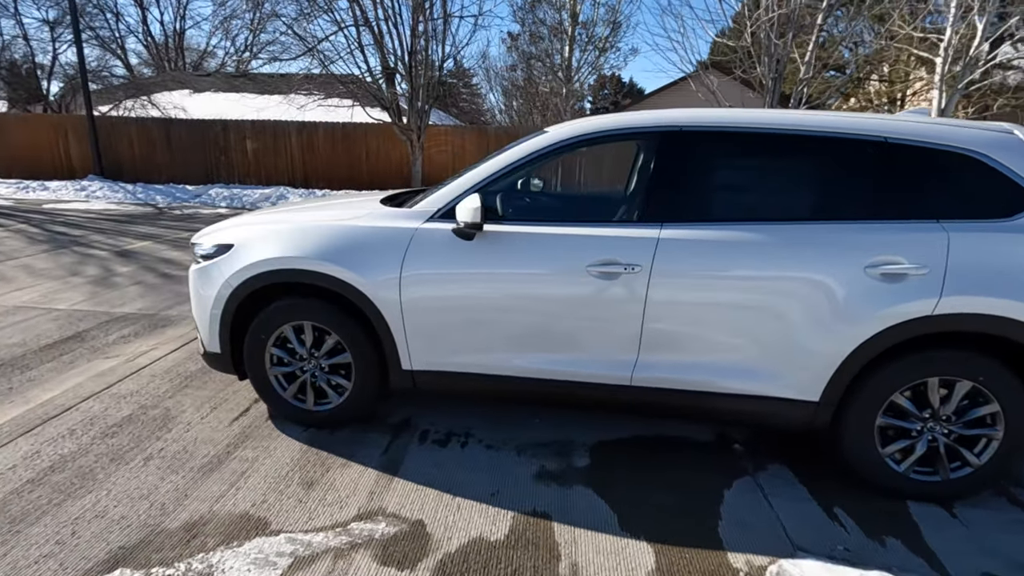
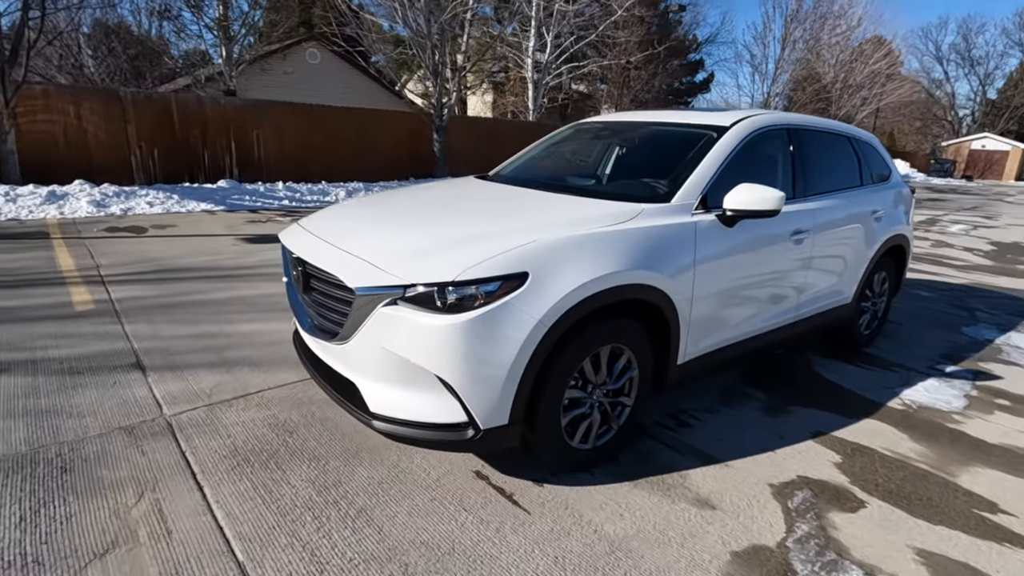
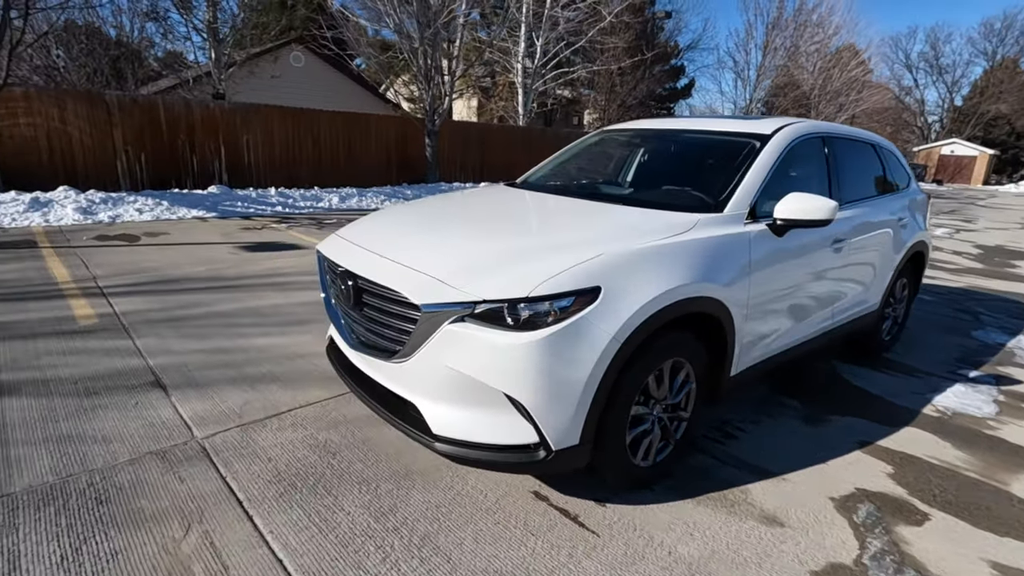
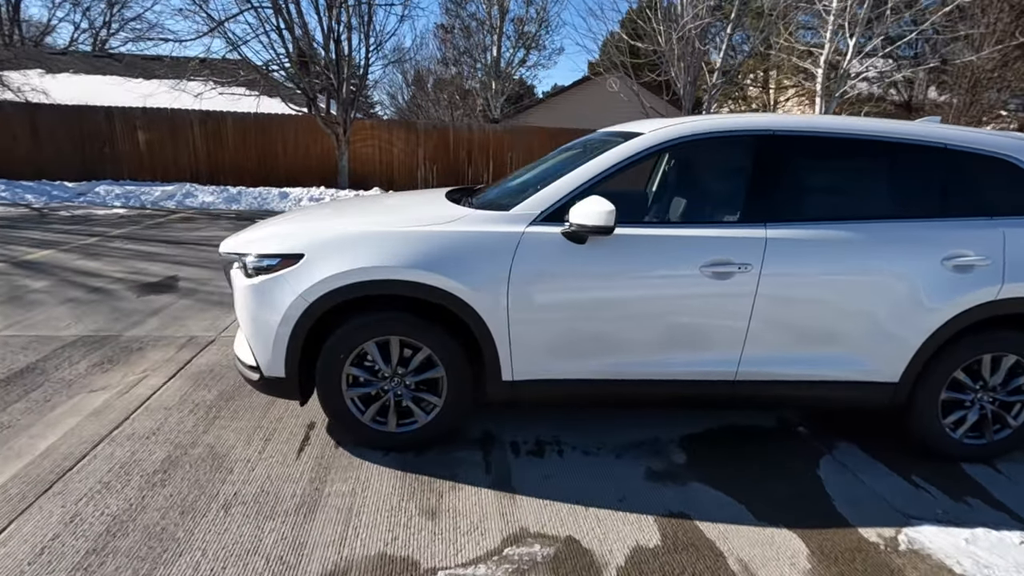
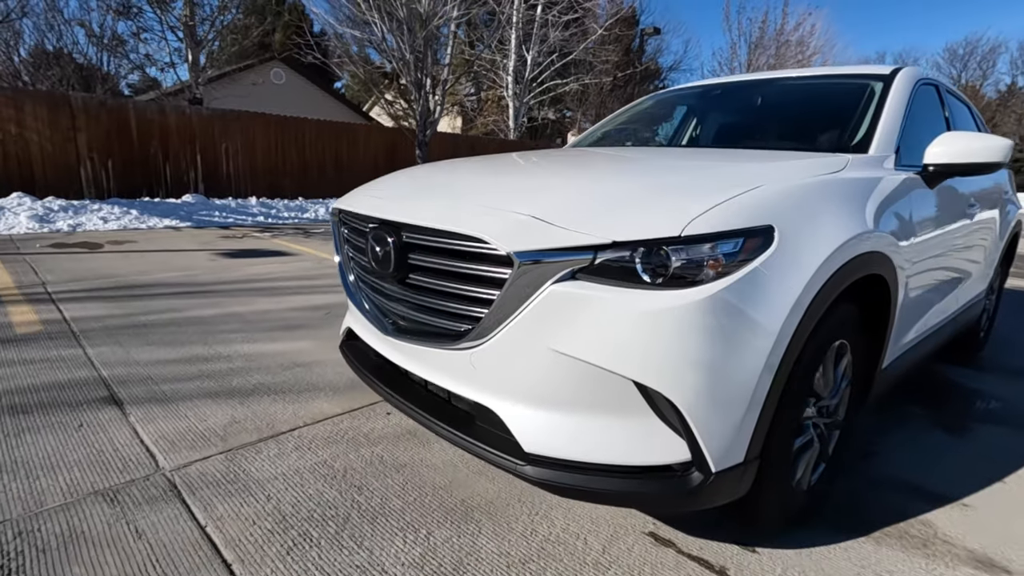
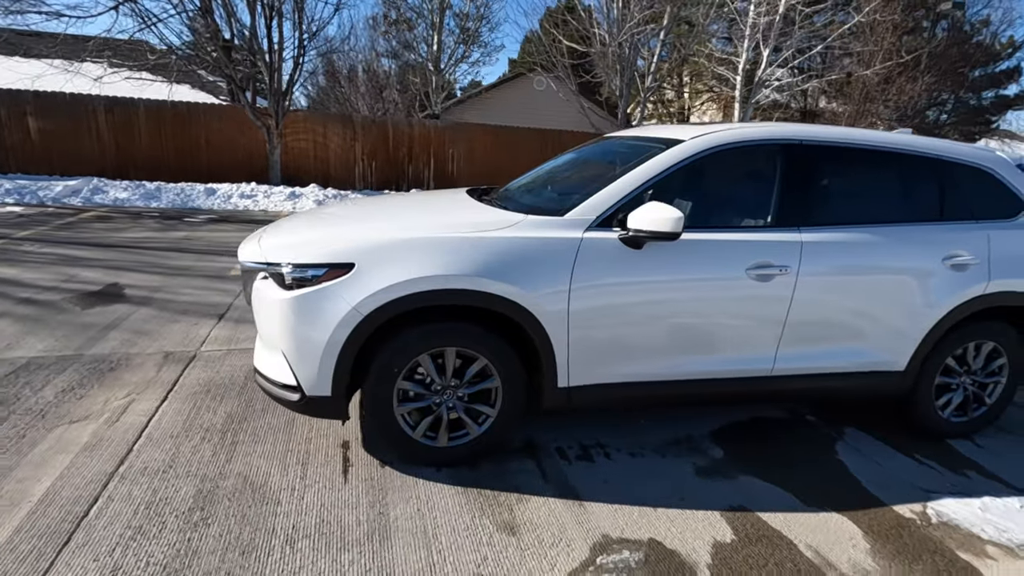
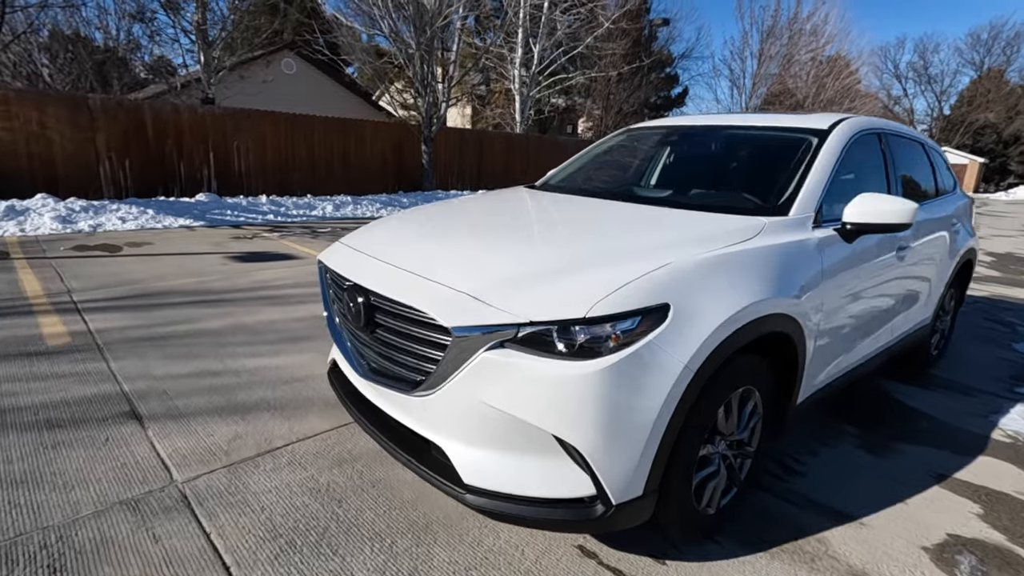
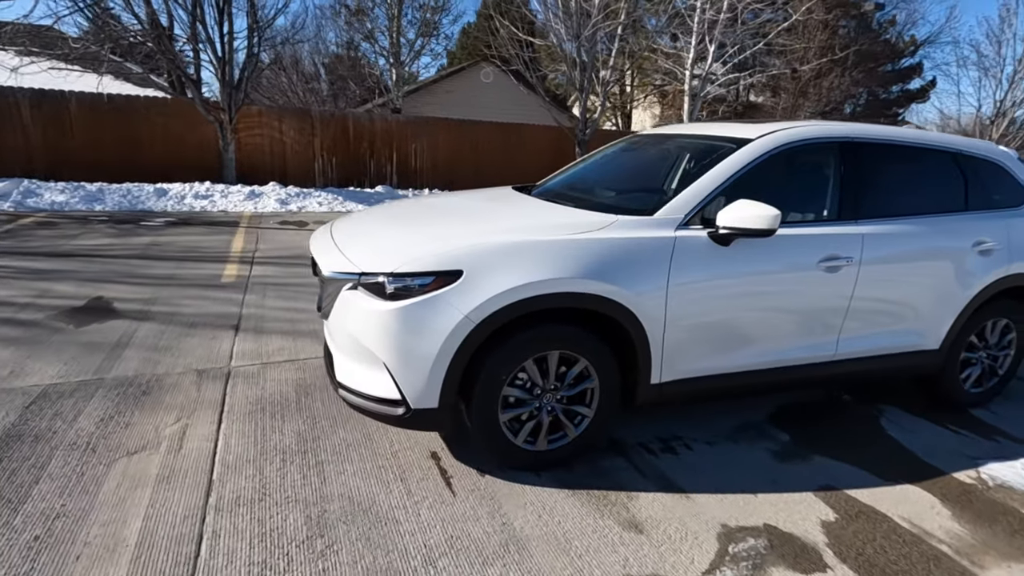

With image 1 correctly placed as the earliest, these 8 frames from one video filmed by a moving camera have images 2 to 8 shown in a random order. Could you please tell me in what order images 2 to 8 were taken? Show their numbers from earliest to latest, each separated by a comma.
4, 6, 8, 2, 3, 7, 5
